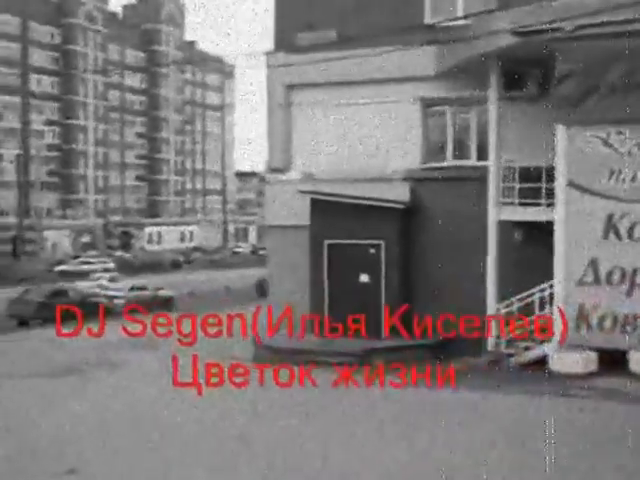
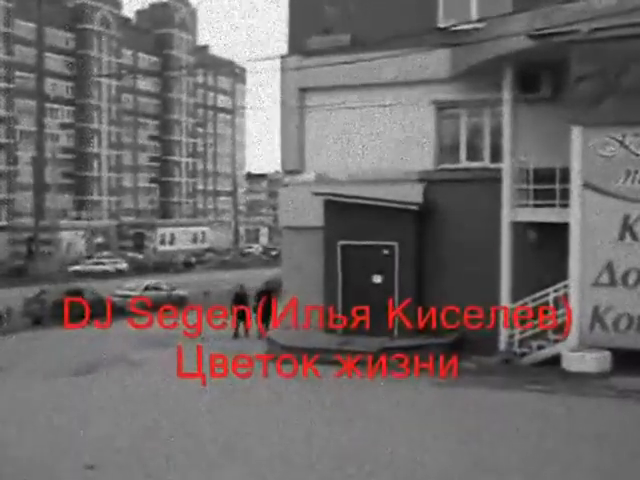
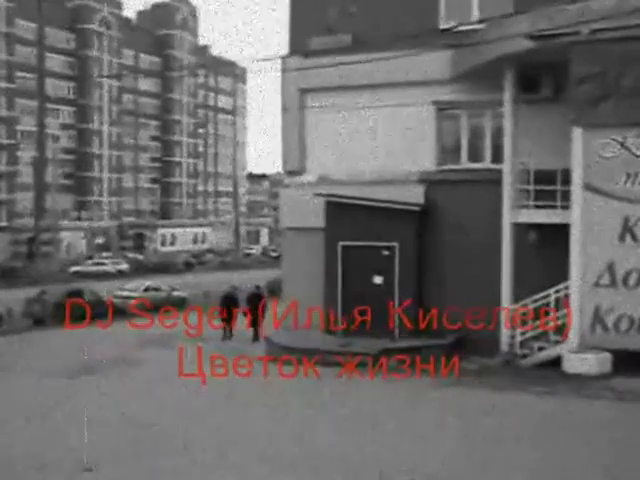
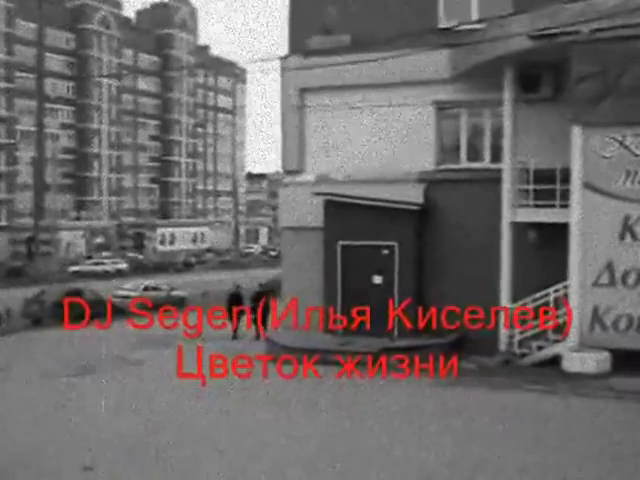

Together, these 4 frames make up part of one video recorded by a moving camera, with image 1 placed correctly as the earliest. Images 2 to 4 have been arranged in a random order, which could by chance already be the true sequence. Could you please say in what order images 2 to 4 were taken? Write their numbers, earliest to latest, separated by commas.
2, 4, 3
